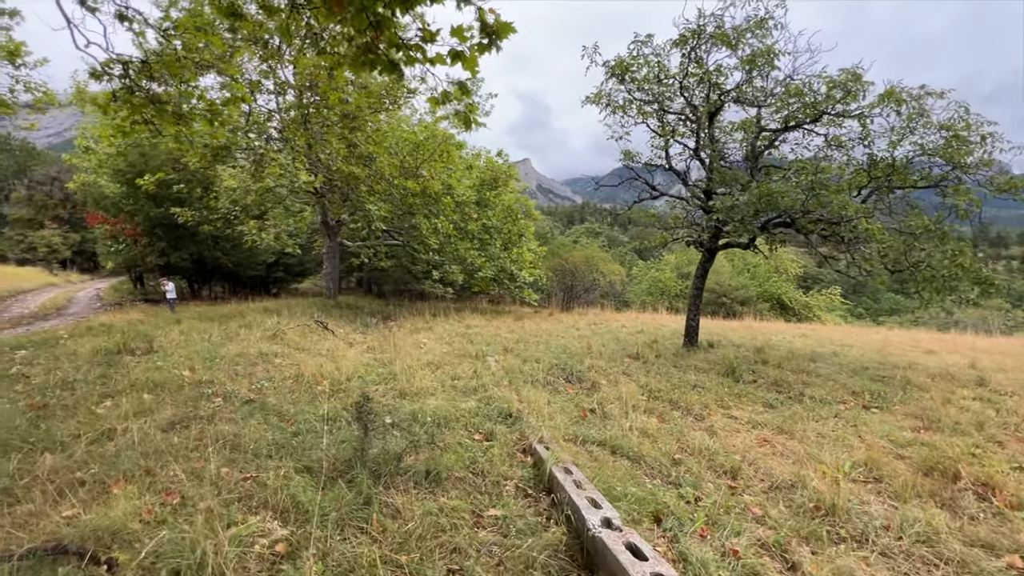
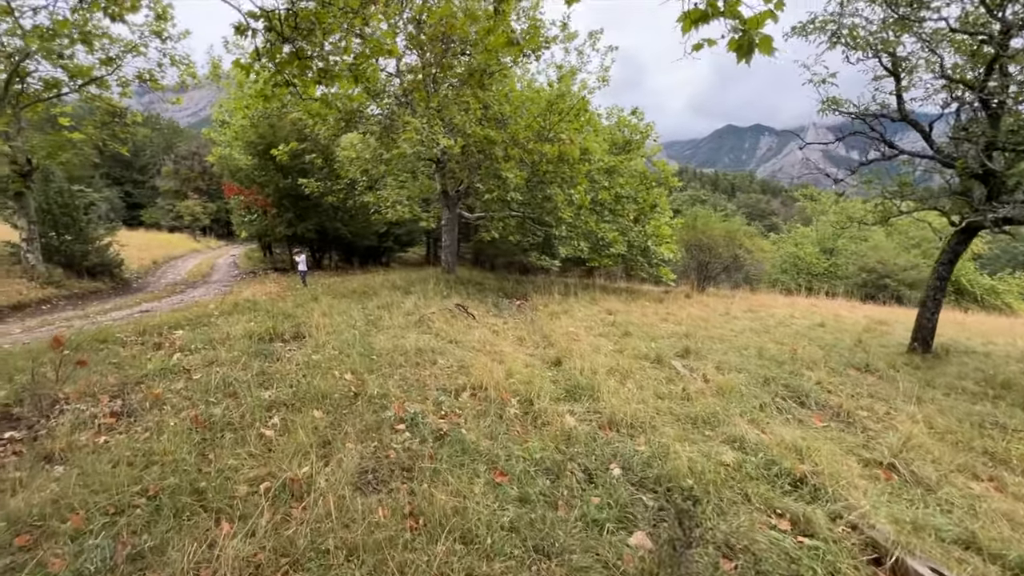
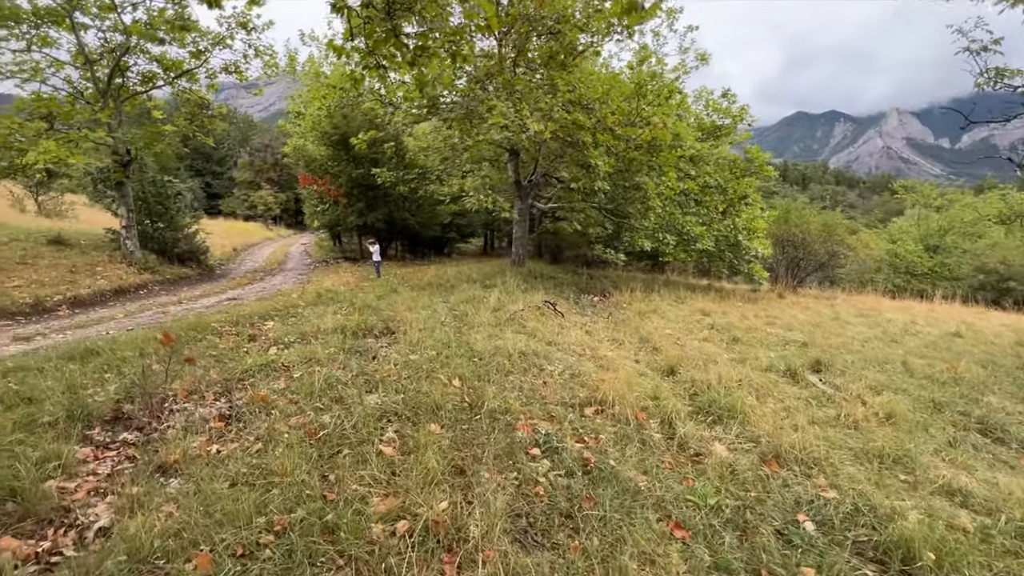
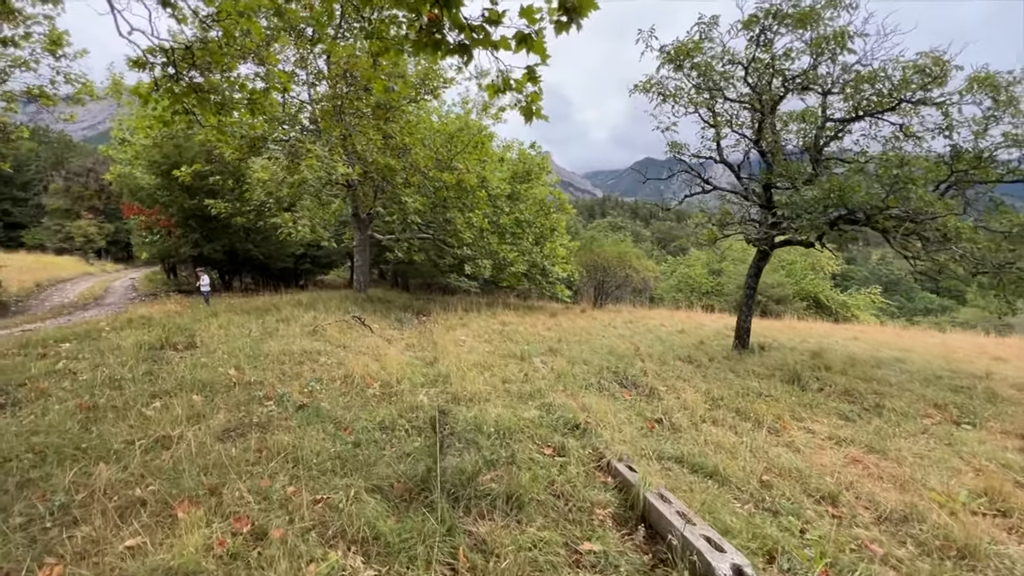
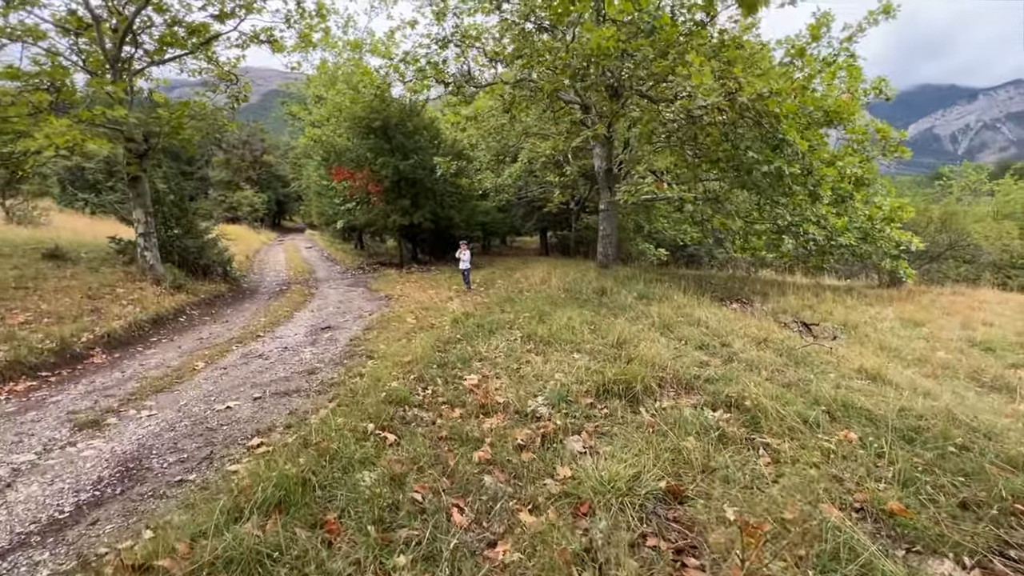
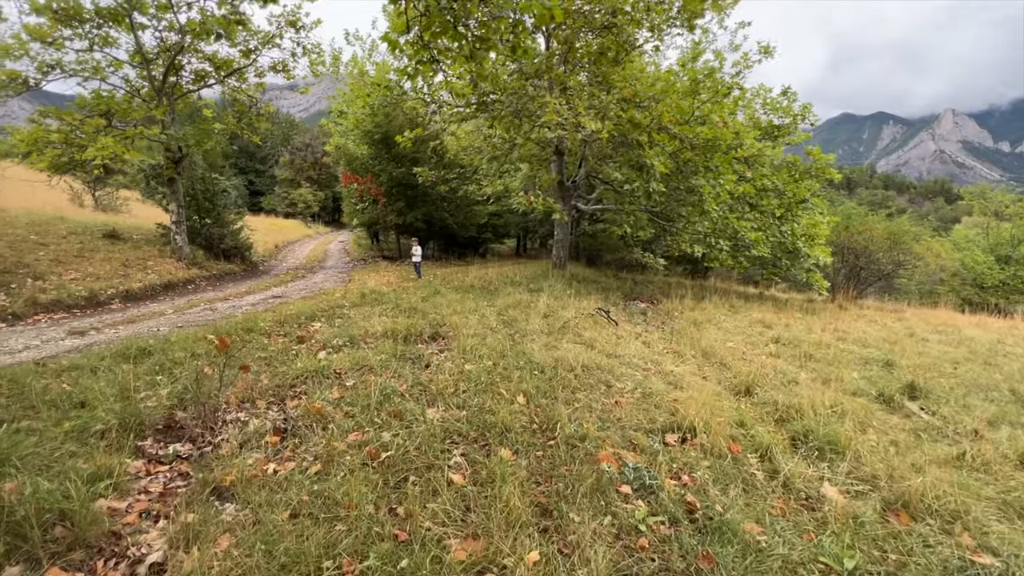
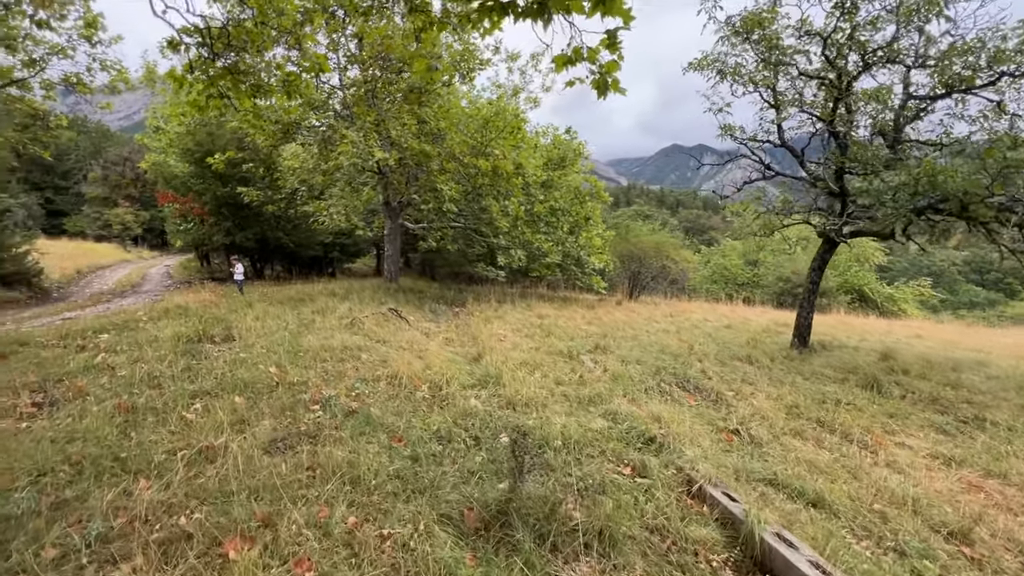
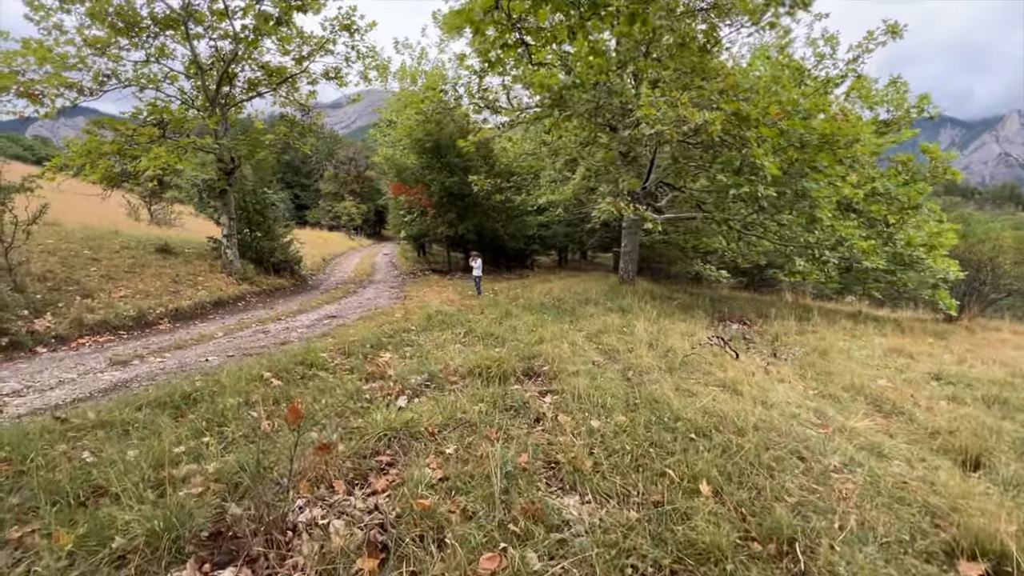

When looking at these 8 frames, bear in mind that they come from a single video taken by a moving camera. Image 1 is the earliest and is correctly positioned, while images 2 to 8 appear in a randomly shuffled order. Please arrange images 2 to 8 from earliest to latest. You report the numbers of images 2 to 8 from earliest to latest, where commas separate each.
4, 7, 2, 3, 6, 8, 5
